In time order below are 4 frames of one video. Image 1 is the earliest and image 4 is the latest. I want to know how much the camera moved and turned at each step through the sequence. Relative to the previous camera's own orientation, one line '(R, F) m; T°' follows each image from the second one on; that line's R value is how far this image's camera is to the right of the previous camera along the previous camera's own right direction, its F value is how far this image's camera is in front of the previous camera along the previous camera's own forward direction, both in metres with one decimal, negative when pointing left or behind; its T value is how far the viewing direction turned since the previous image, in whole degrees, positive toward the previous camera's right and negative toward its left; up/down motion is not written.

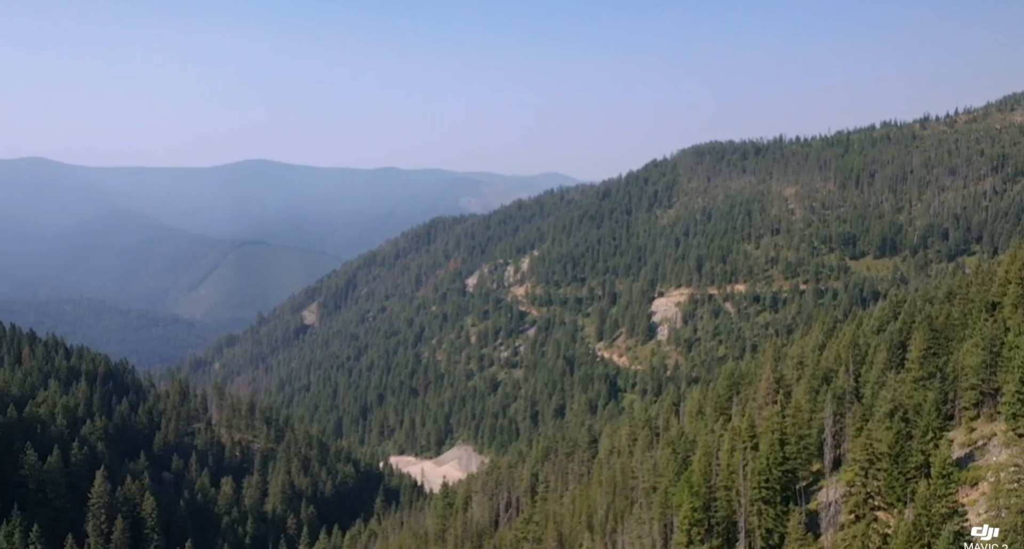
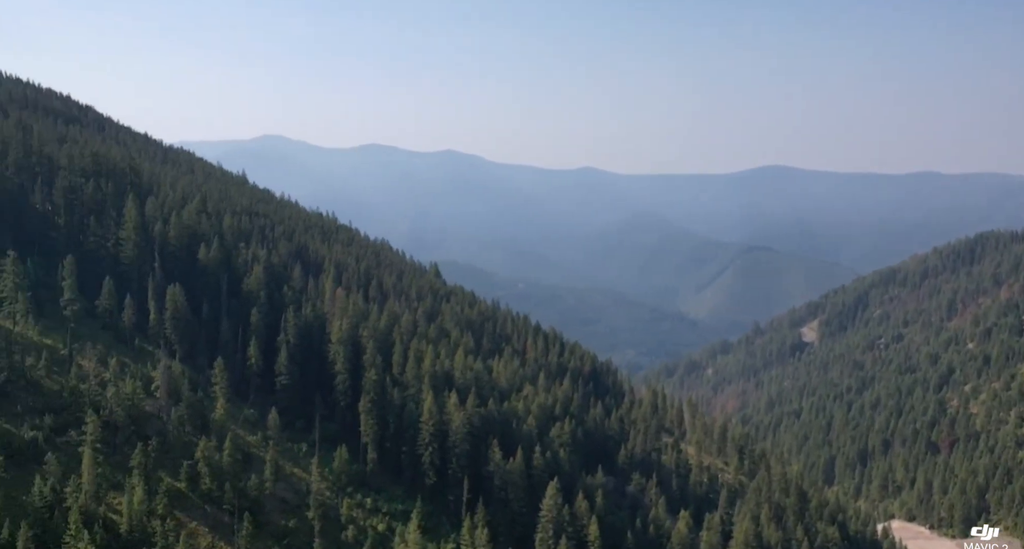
(-3.7, +17.8) m; -26°
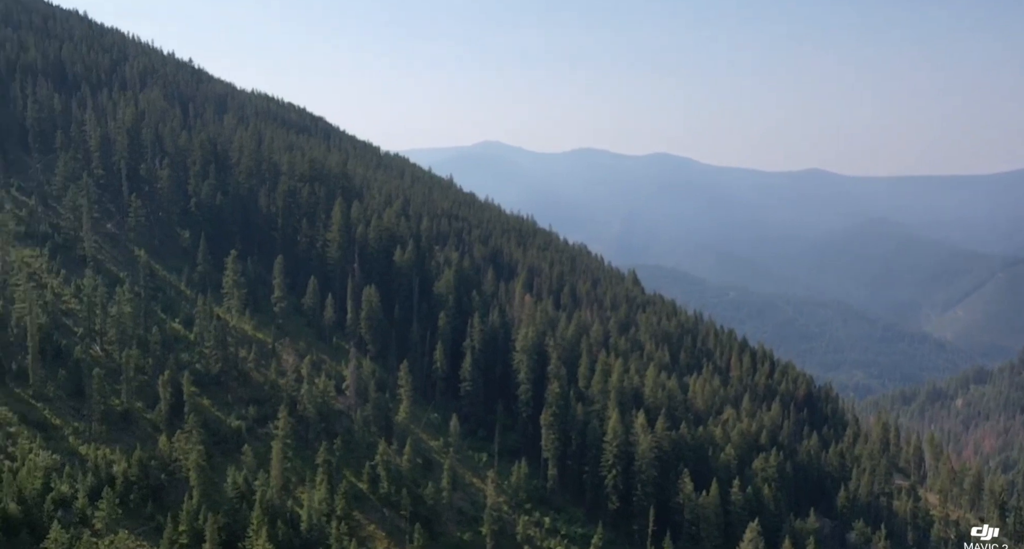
(-0.4, +15.6) m; -11°
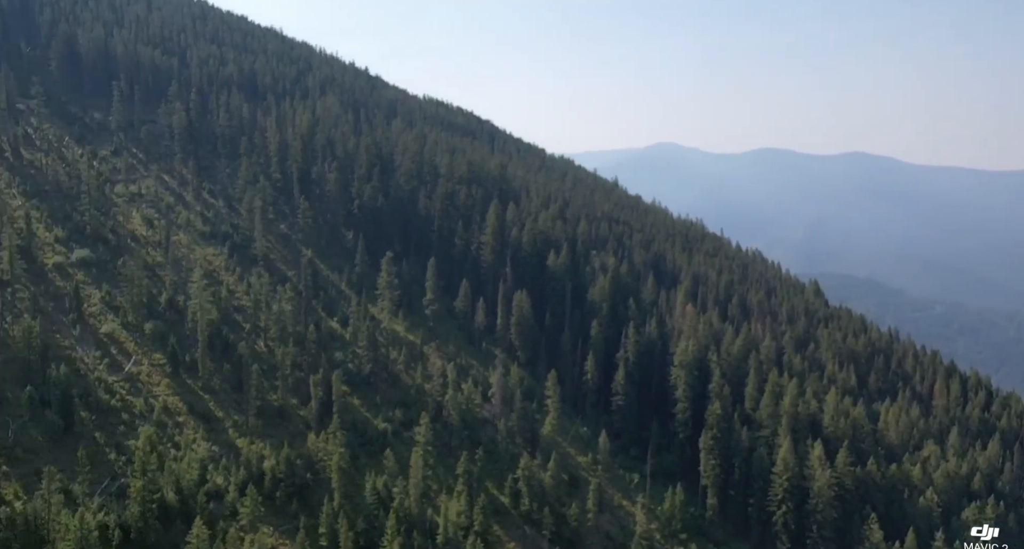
(-0.7, +16.2) m; -9°
